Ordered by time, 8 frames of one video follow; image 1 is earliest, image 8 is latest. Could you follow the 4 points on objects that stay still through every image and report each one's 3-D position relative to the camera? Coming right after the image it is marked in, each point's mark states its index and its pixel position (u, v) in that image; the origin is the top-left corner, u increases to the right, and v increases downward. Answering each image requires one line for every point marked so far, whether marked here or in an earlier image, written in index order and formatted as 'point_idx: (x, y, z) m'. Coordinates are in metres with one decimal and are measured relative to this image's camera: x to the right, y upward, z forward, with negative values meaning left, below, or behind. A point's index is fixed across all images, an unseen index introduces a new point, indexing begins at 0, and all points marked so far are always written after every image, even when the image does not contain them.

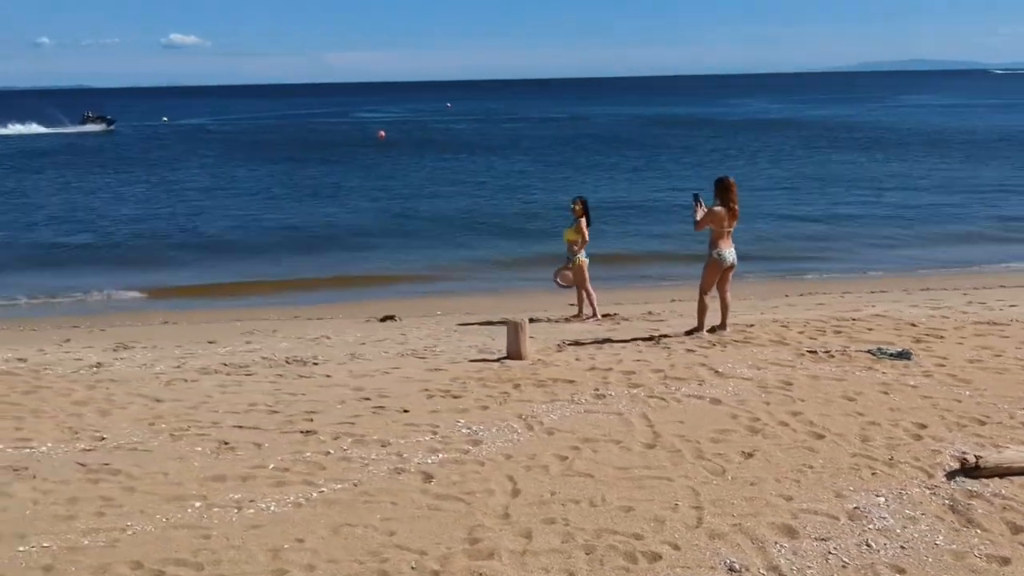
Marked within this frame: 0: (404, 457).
0: (-0.6, -0.9, +5.3) m
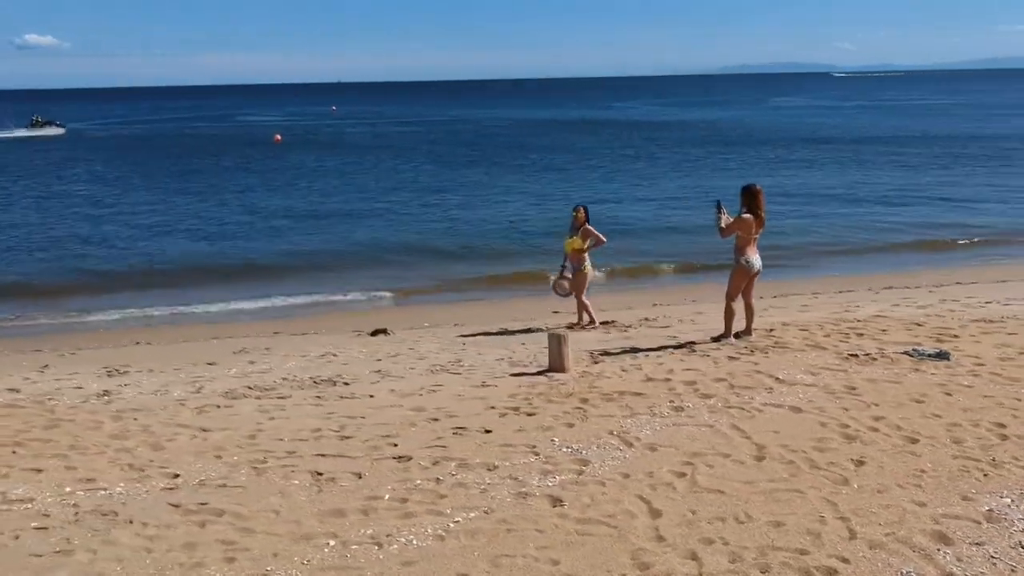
0: (+0.1, -1.0, +5.1) m
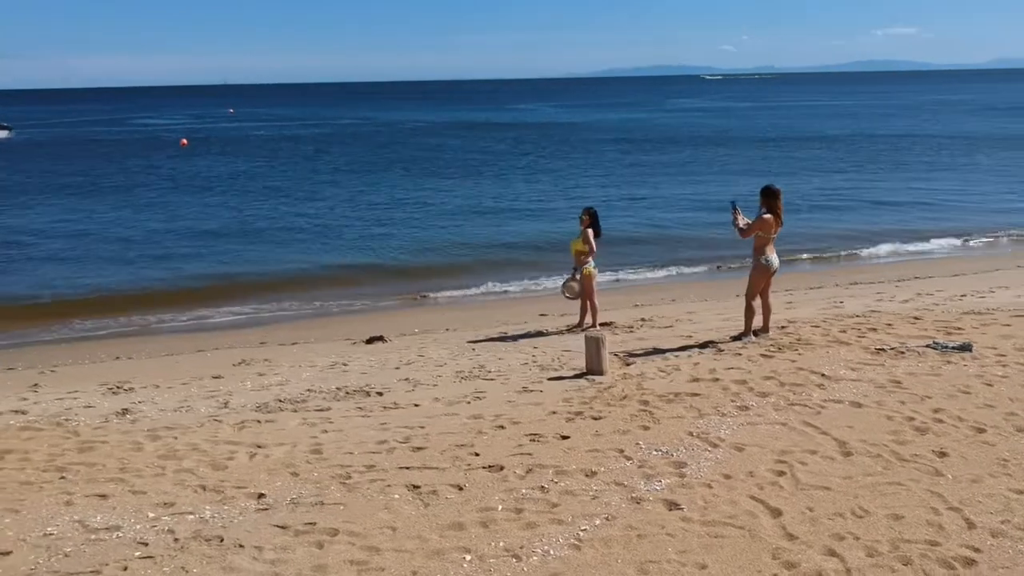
0: (+0.6, -1.0, +5.1) m
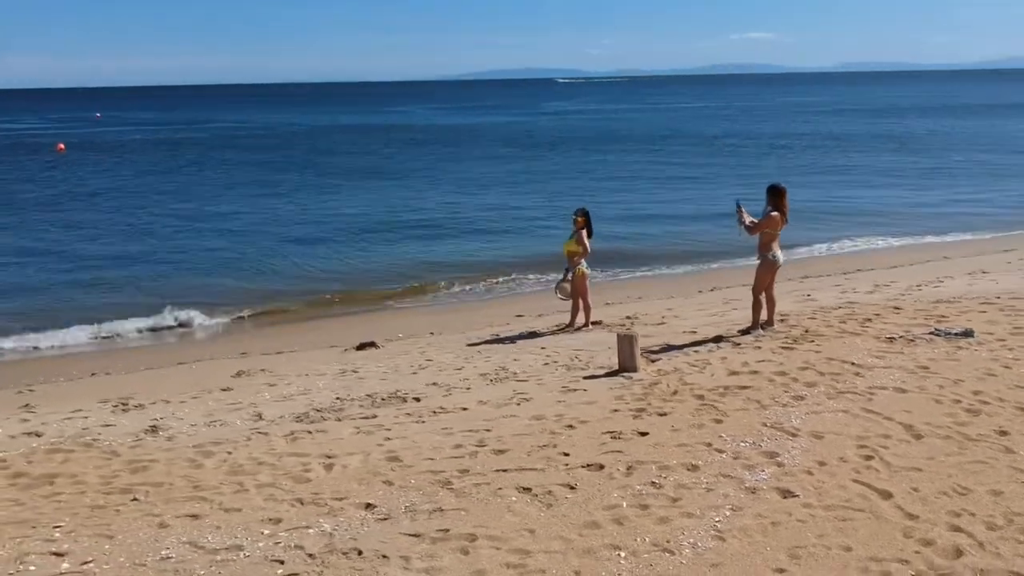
0: (+1.2, -1.0, +5.3) m
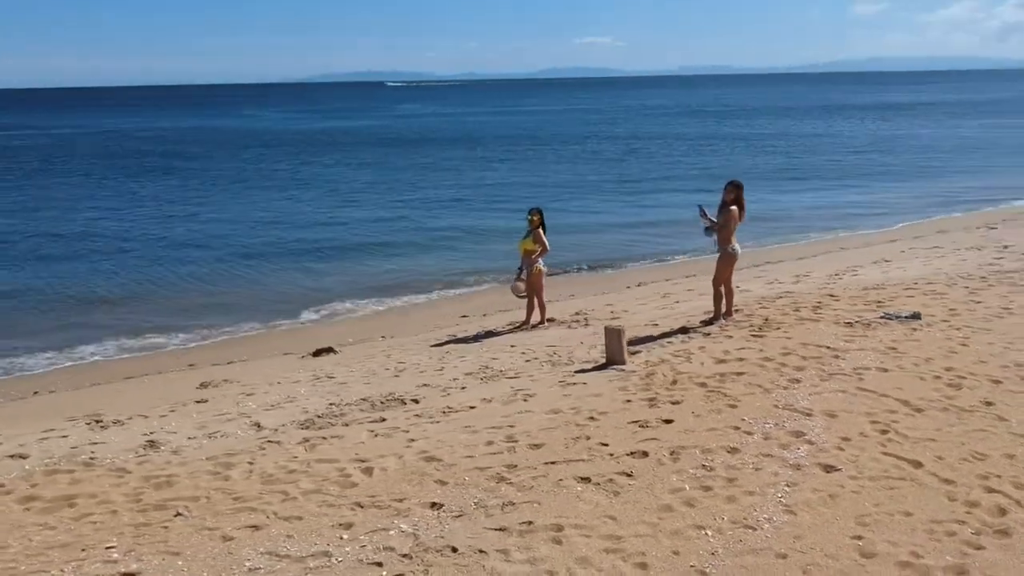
0: (+1.5, -0.9, +5.6) m
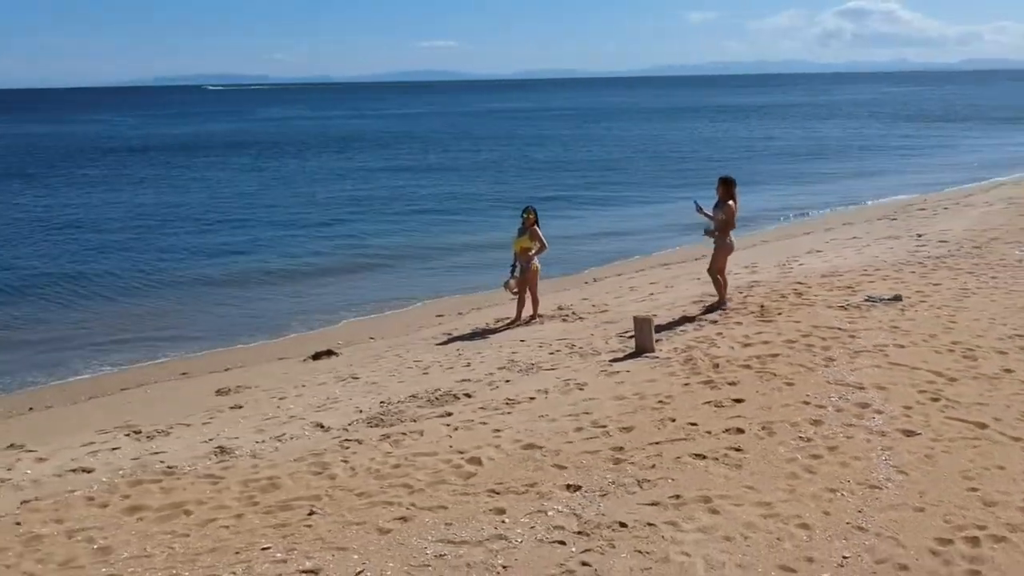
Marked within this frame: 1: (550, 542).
0: (+2.1, -0.8, +6.1) m
1: (+0.2, -1.2, +4.7) m
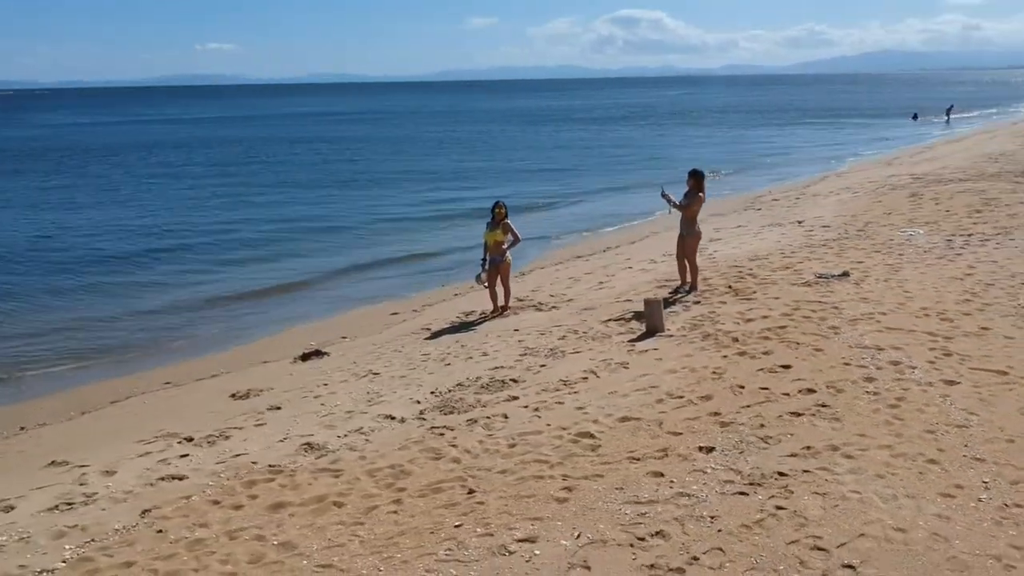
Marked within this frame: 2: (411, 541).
0: (+2.7, -0.6, +6.9) m
1: (+1.1, -1.1, +5.1) m
2: (-0.5, -1.3, +4.9) m
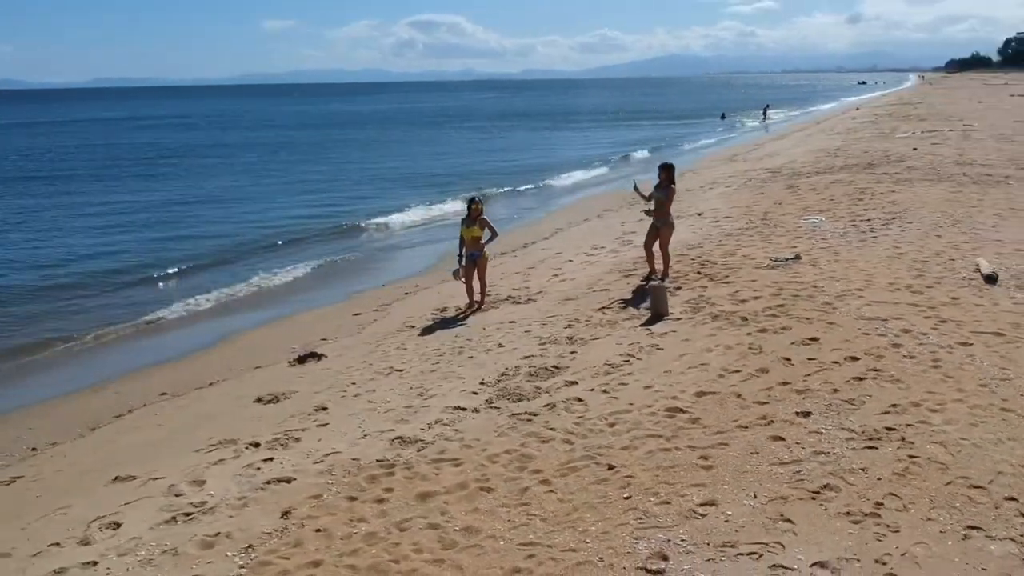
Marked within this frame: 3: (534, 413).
0: (+3.2, -0.4, +7.6) m
1: (+2.0, -0.9, +5.6) m
2: (+0.4, -1.2, +5.1) m
3: (+0.1, -0.9, +6.9) m
